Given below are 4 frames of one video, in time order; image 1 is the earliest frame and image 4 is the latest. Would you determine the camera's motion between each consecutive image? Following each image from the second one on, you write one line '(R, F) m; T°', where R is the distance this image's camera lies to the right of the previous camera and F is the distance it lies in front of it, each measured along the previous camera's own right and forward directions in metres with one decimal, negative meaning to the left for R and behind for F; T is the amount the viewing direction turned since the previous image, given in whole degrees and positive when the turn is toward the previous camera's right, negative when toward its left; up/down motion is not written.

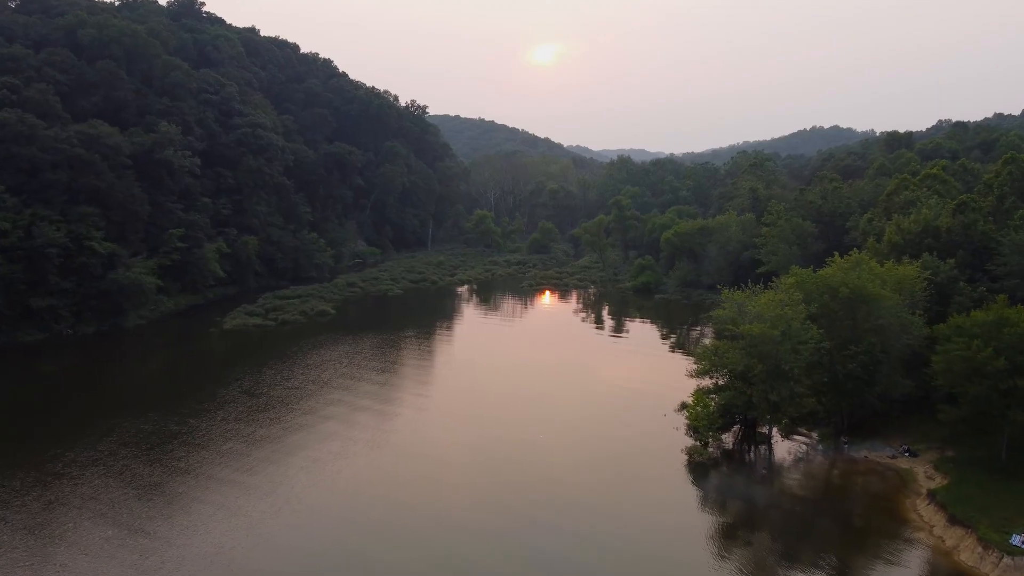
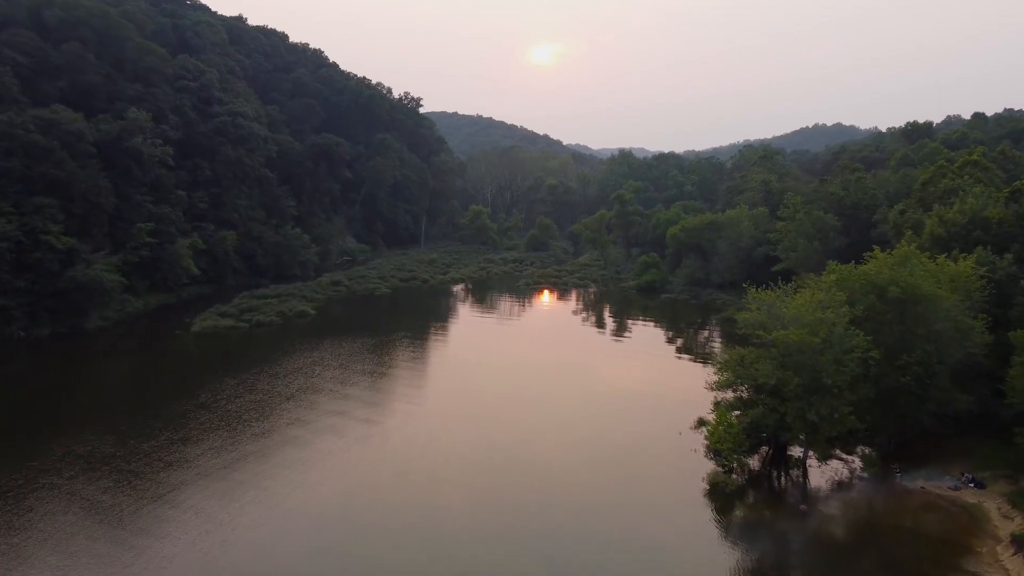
(+0.2, +2.7) m; 0°
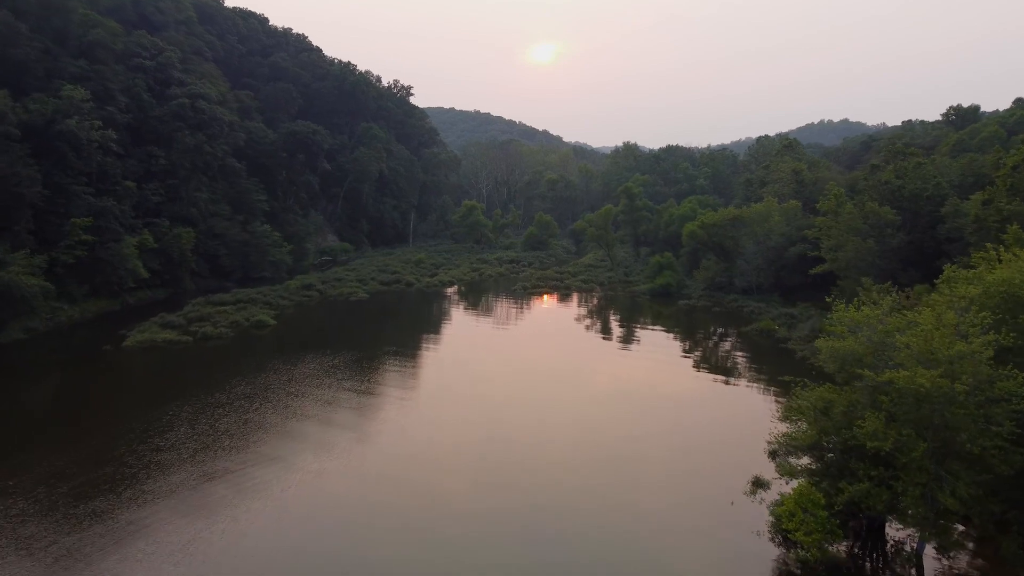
(+0.2, +4.7) m; 0°
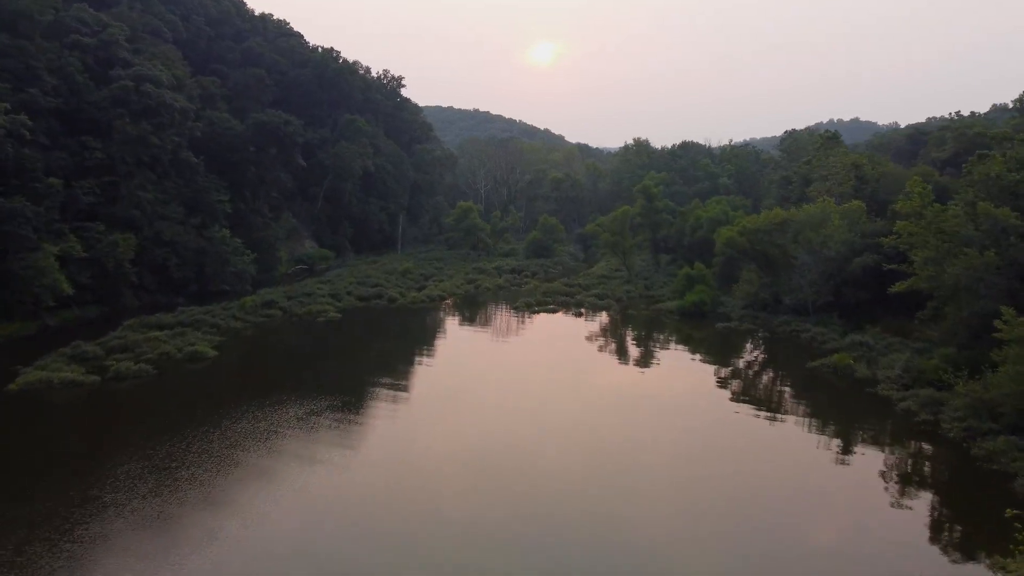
(-0.1, +5.7) m; 0°
